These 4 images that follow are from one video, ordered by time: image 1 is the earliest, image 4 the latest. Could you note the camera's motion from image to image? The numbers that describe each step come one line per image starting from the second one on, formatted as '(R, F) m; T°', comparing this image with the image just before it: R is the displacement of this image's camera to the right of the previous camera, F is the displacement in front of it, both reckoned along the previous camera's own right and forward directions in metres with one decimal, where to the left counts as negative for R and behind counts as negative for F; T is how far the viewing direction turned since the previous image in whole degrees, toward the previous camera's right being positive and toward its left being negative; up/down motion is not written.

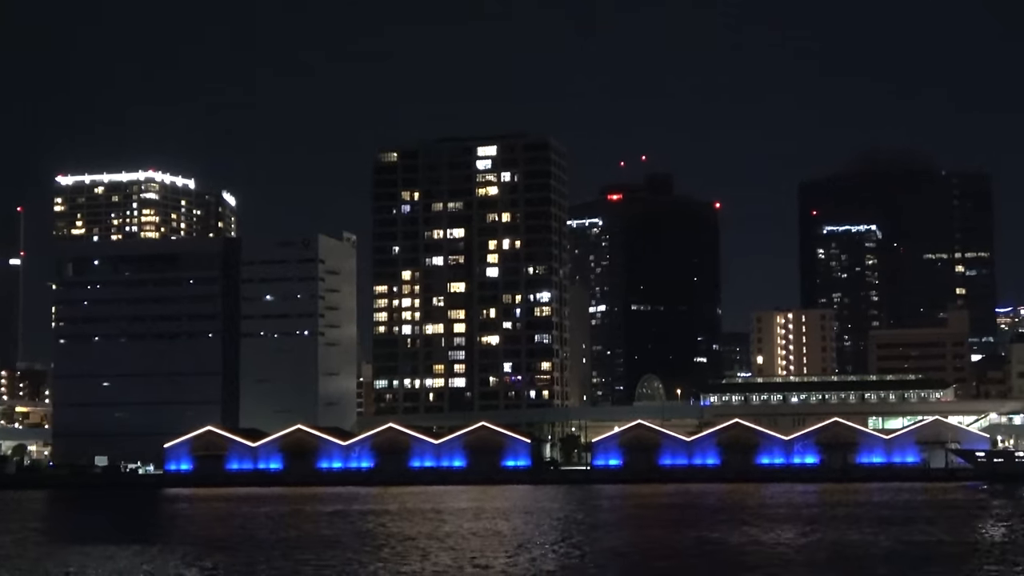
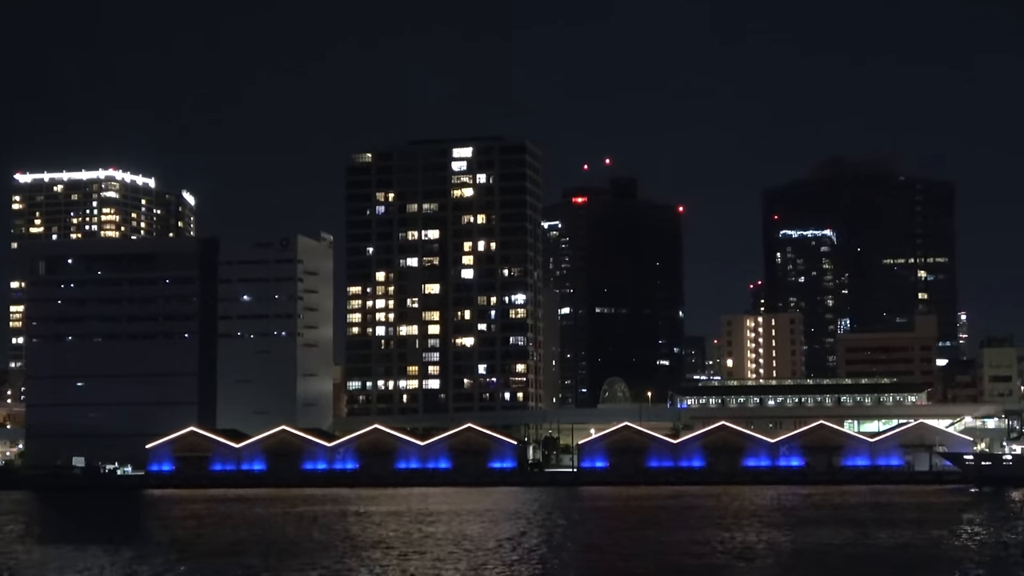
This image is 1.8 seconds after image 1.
(-2.6, +0.1) m; +2°
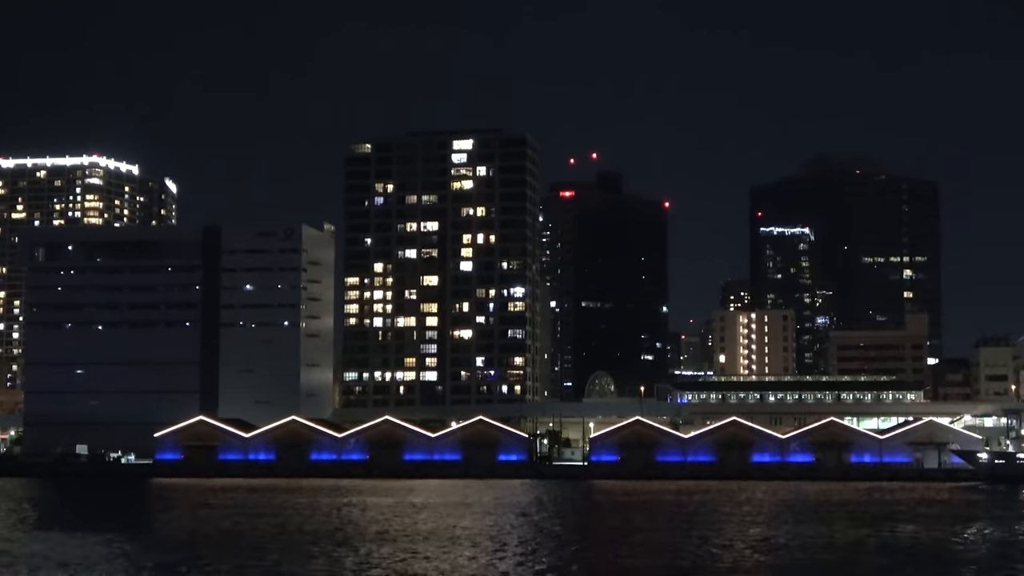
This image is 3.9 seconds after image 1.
(-3.0, 0.0) m; +1°
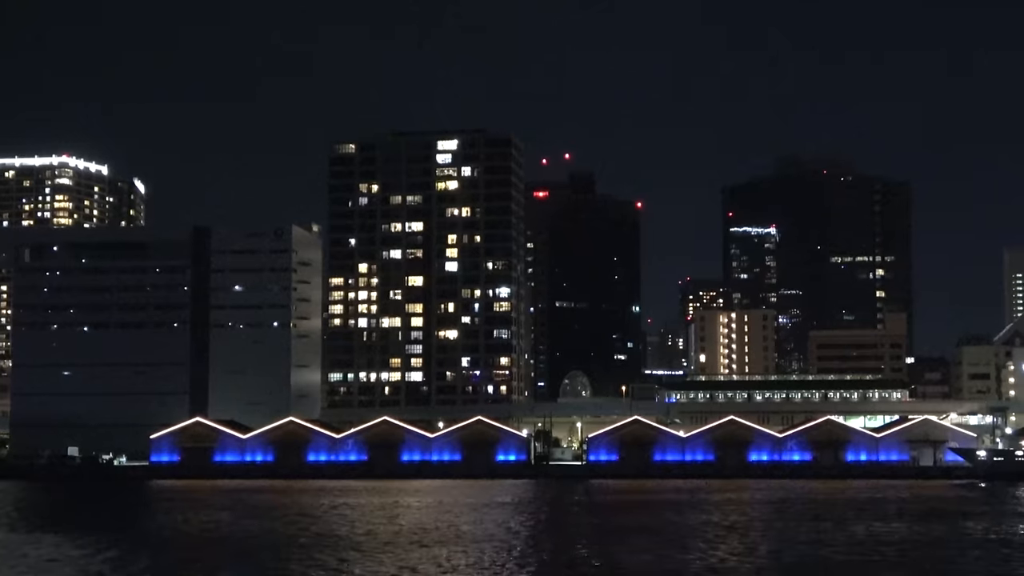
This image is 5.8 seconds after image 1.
(-2.8, -0.2) m; +2°
